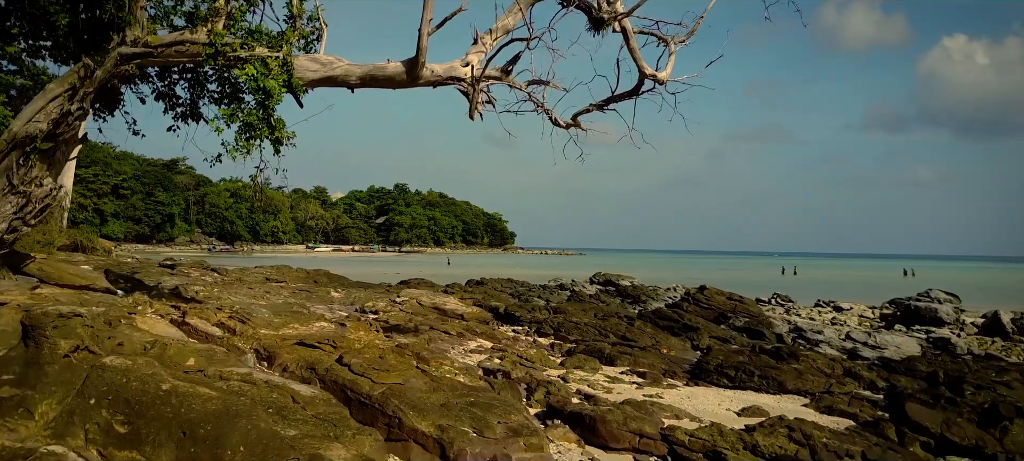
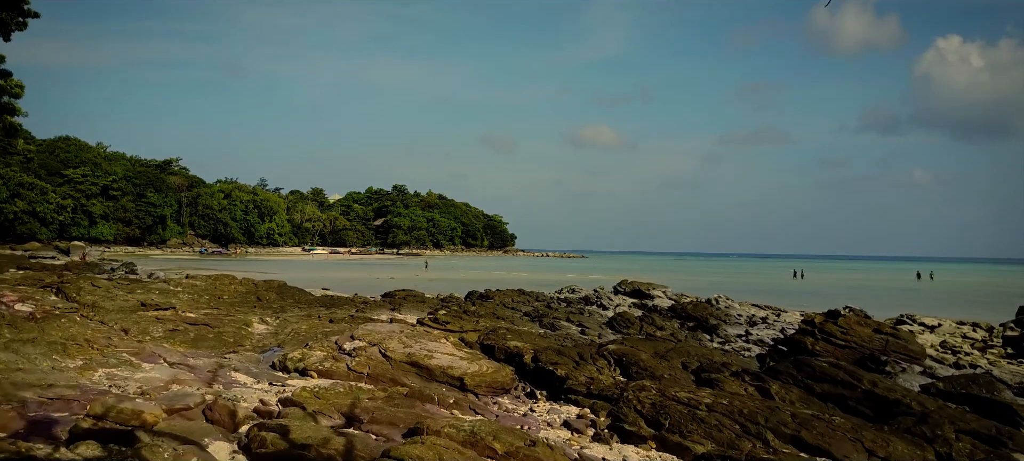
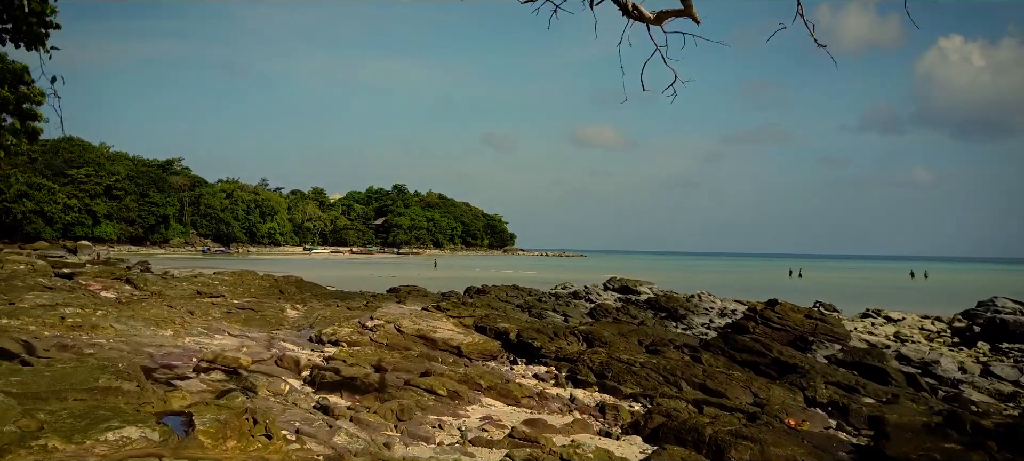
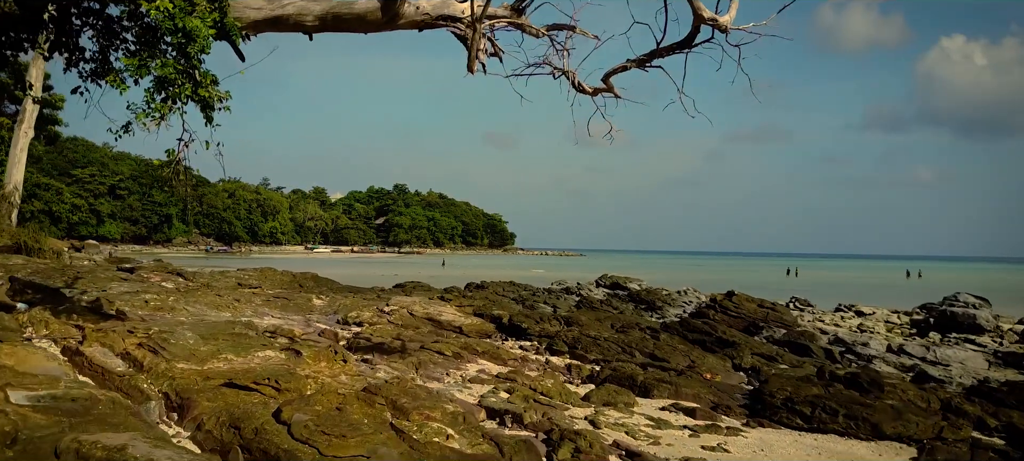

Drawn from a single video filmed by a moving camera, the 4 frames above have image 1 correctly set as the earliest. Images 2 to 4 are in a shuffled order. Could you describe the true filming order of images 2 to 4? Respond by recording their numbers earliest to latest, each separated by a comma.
4, 3, 2
